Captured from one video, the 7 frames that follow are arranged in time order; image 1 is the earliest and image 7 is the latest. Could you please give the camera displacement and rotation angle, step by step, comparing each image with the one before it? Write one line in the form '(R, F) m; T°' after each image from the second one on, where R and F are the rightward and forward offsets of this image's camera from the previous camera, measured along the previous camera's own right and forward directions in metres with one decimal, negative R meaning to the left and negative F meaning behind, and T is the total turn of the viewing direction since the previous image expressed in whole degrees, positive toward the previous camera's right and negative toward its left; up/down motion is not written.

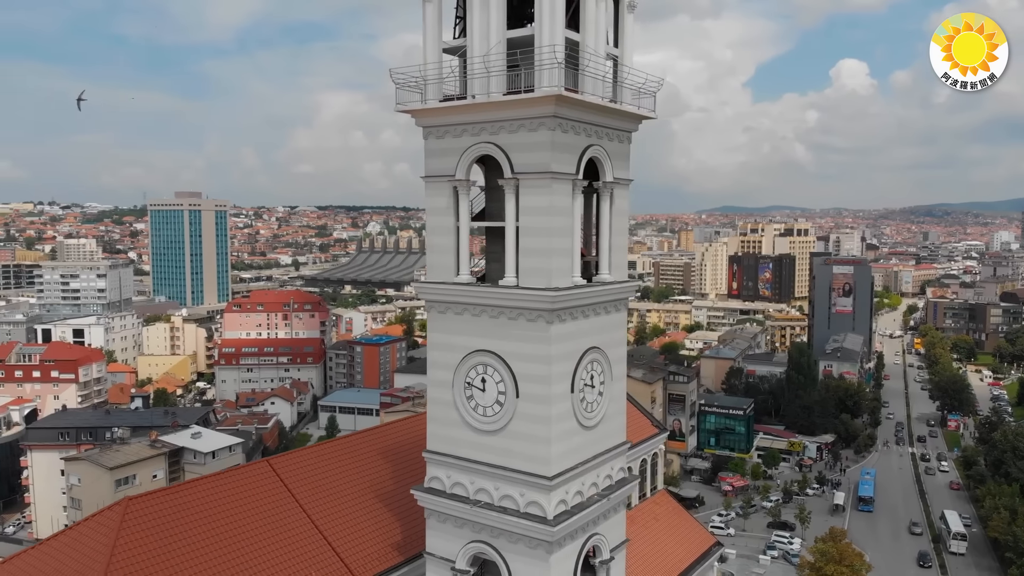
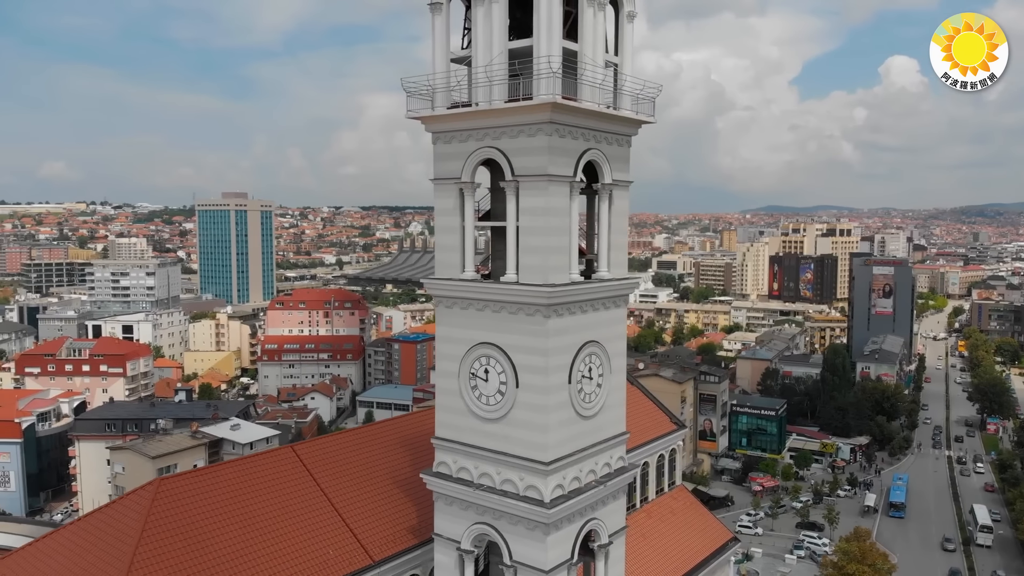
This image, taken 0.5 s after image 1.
(+0.4, -0.5) m; -3°
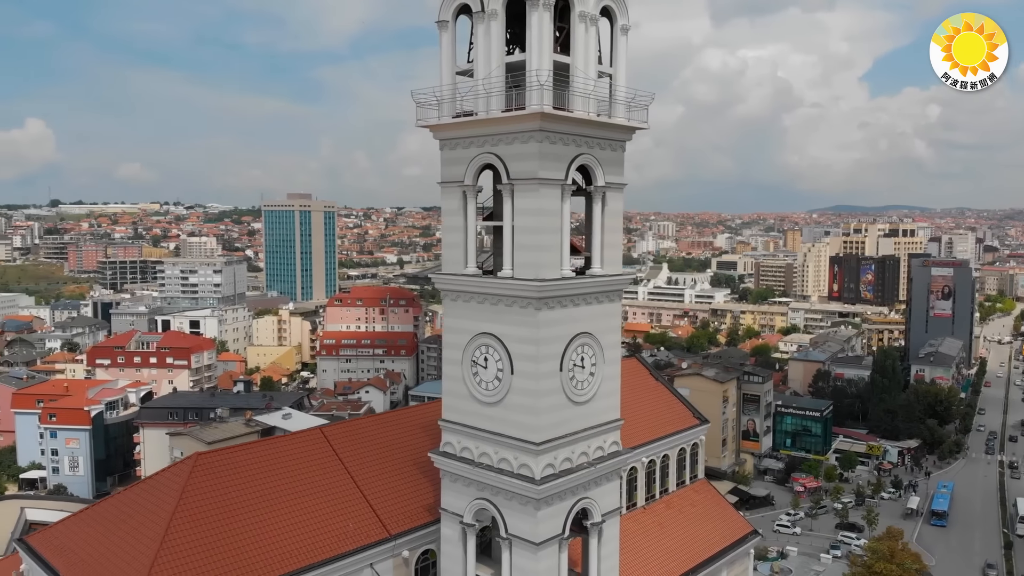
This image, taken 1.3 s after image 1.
(+0.8, -0.8) m; -4°
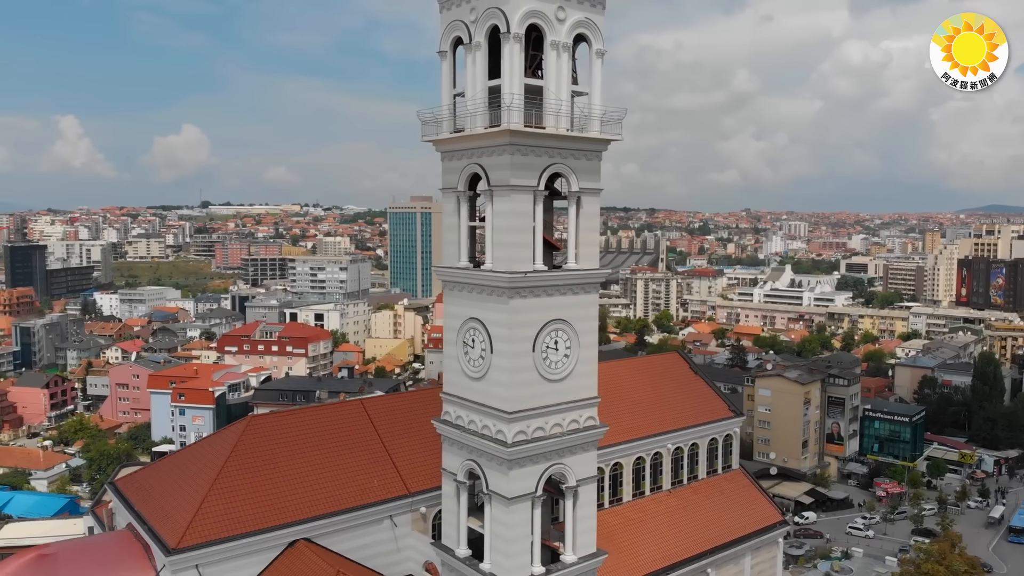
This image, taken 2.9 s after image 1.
(+2.0, -1.4) m; -9°
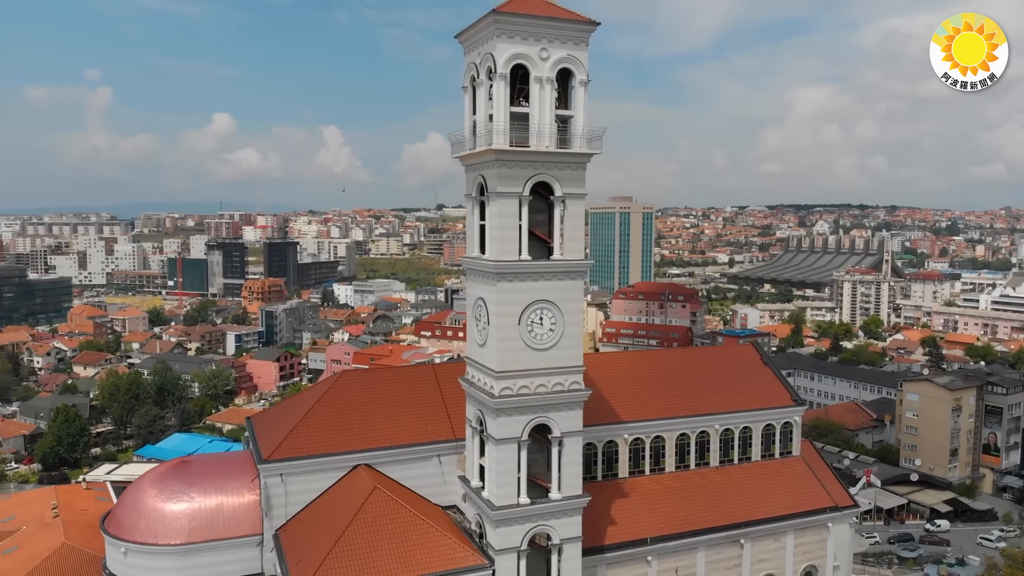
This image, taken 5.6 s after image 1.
(+3.8, -2.4) m; -15°
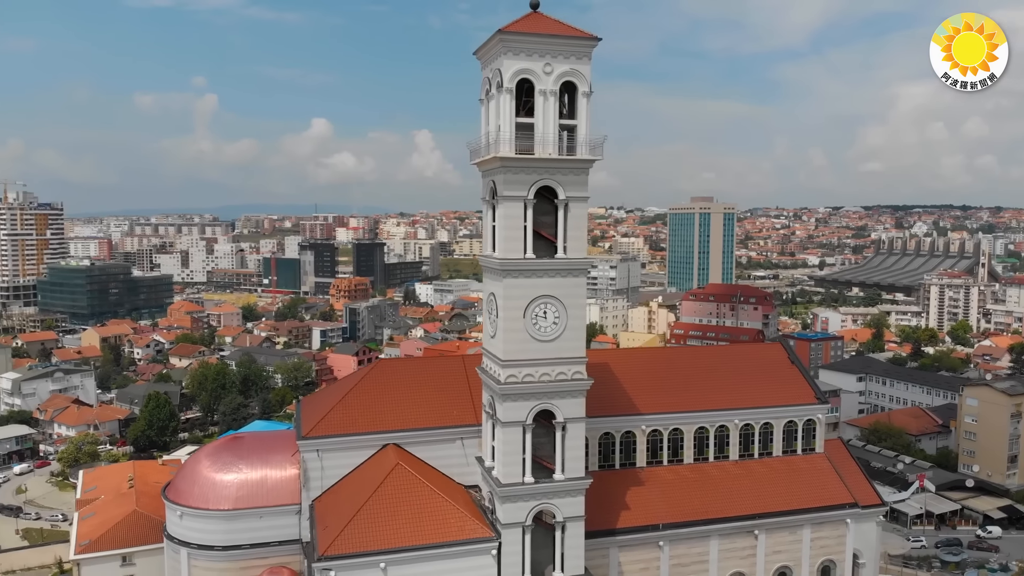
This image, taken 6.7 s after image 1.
(+1.4, -1.2) m; -6°
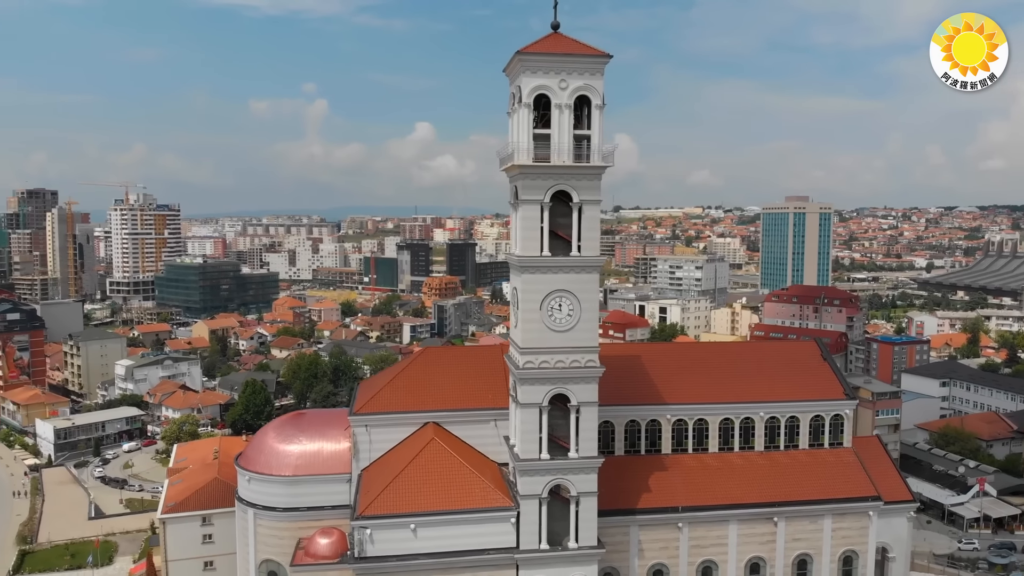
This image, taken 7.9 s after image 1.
(+1.6, -1.6) m; -7°
